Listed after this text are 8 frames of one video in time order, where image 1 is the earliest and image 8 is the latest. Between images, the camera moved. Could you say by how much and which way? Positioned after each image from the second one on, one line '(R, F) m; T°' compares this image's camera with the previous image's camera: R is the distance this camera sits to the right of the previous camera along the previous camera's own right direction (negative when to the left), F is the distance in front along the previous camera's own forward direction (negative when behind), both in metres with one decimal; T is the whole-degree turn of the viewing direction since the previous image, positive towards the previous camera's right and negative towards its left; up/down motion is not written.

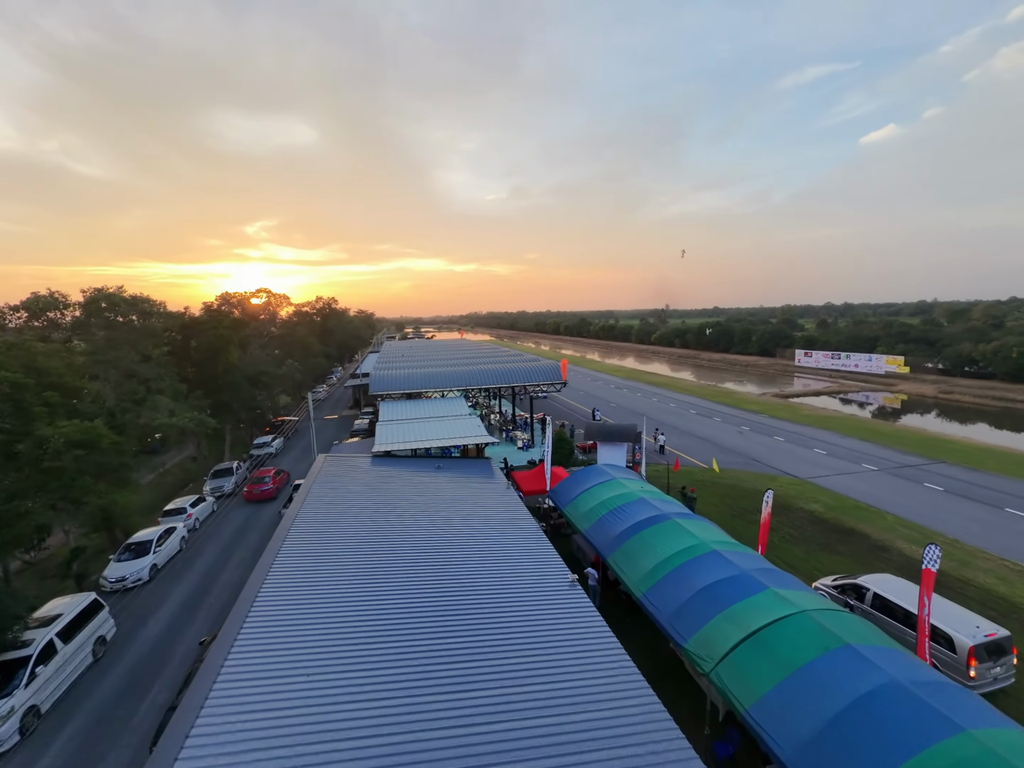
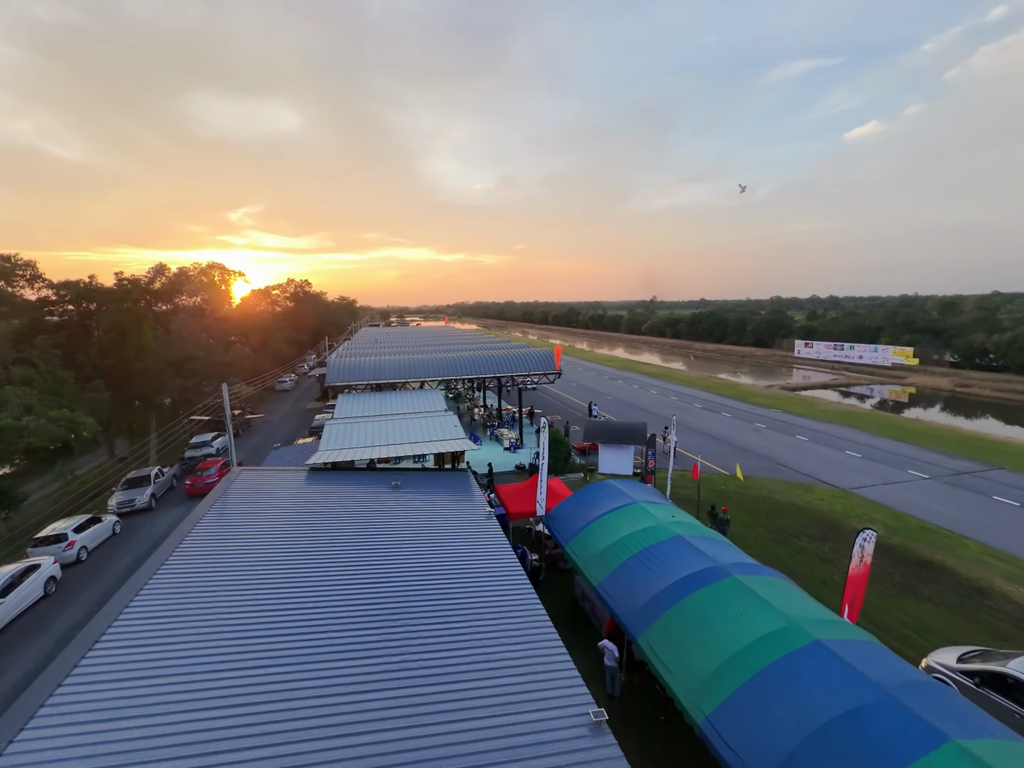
(+0.1, +4.8) m; +2°
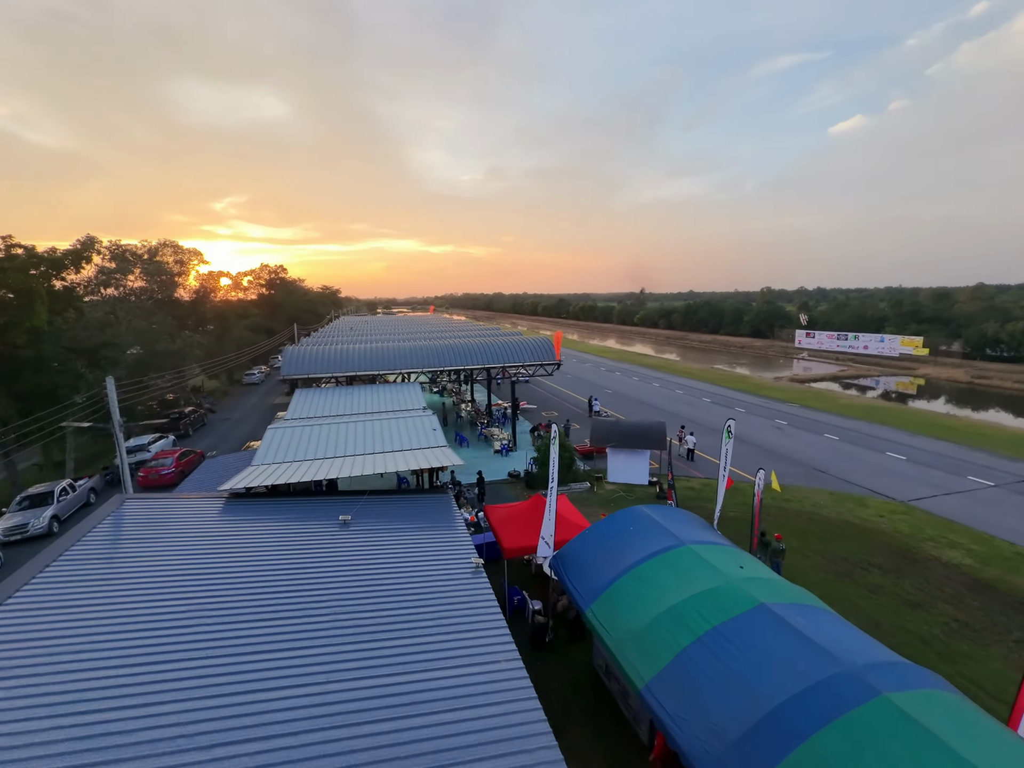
(-0.1, +4.0) m; +1°
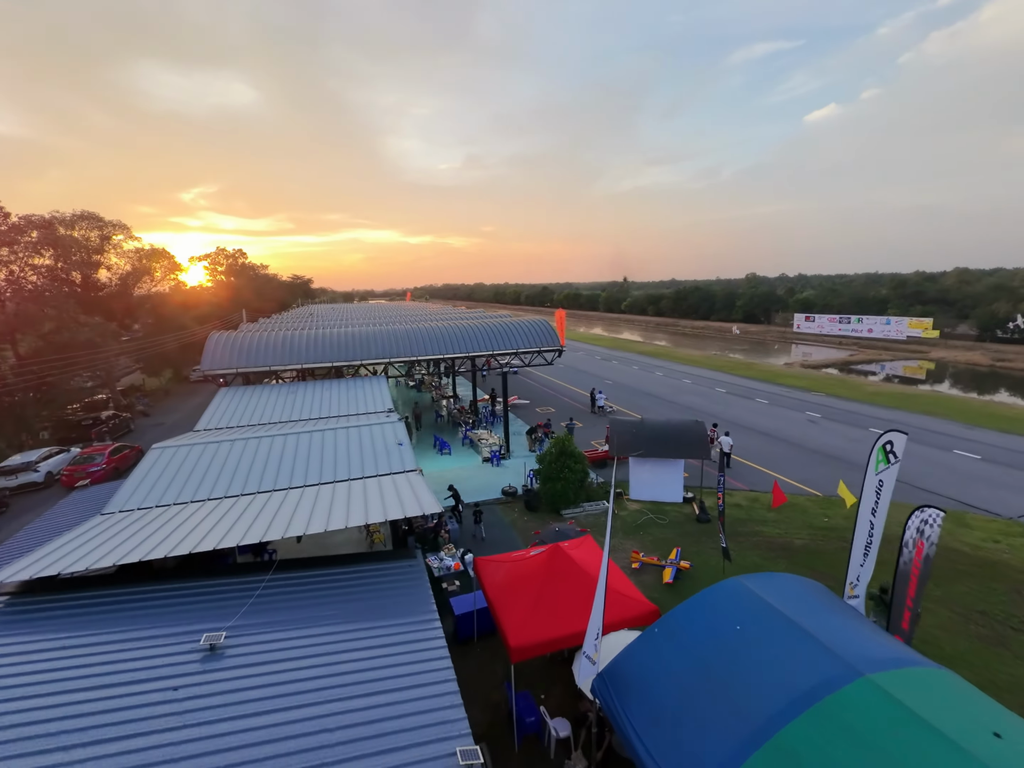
(-0.4, +4.7) m; +2°
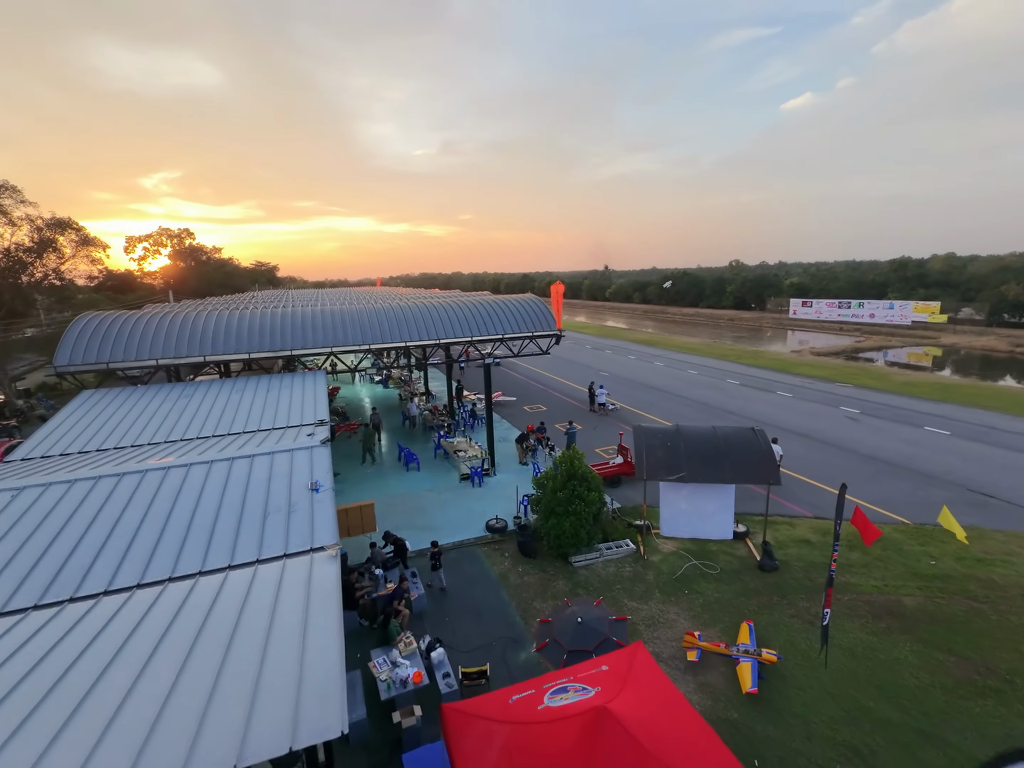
(-0.2, +4.5) m; +2°
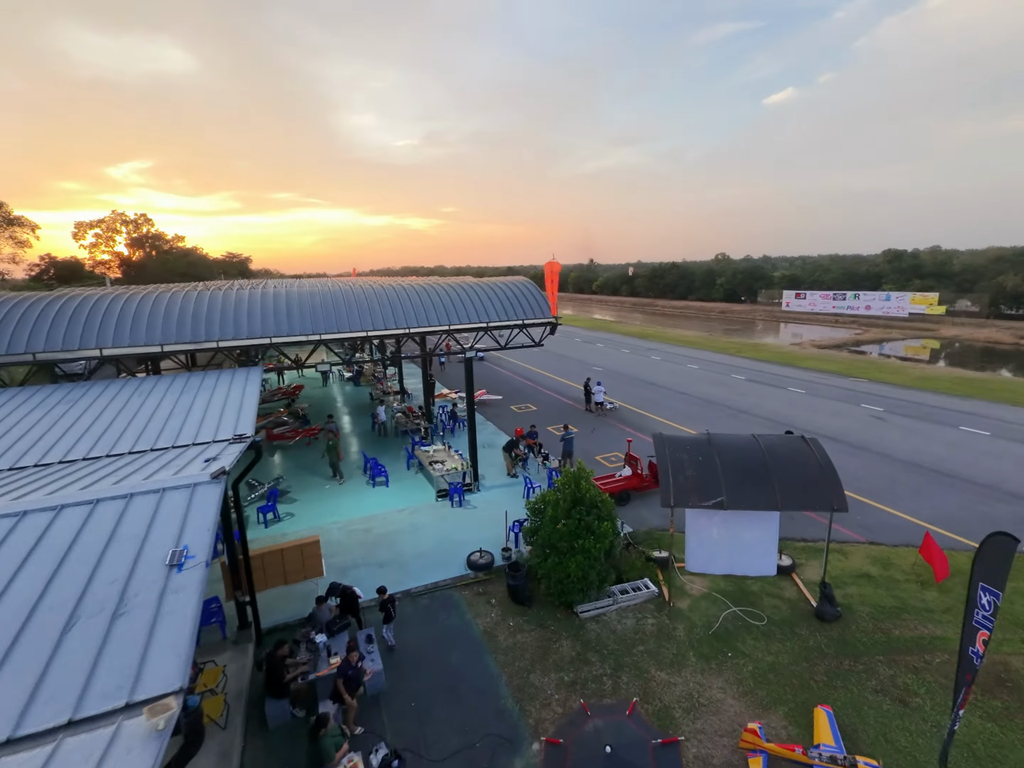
(0.0, +2.6) m; +2°
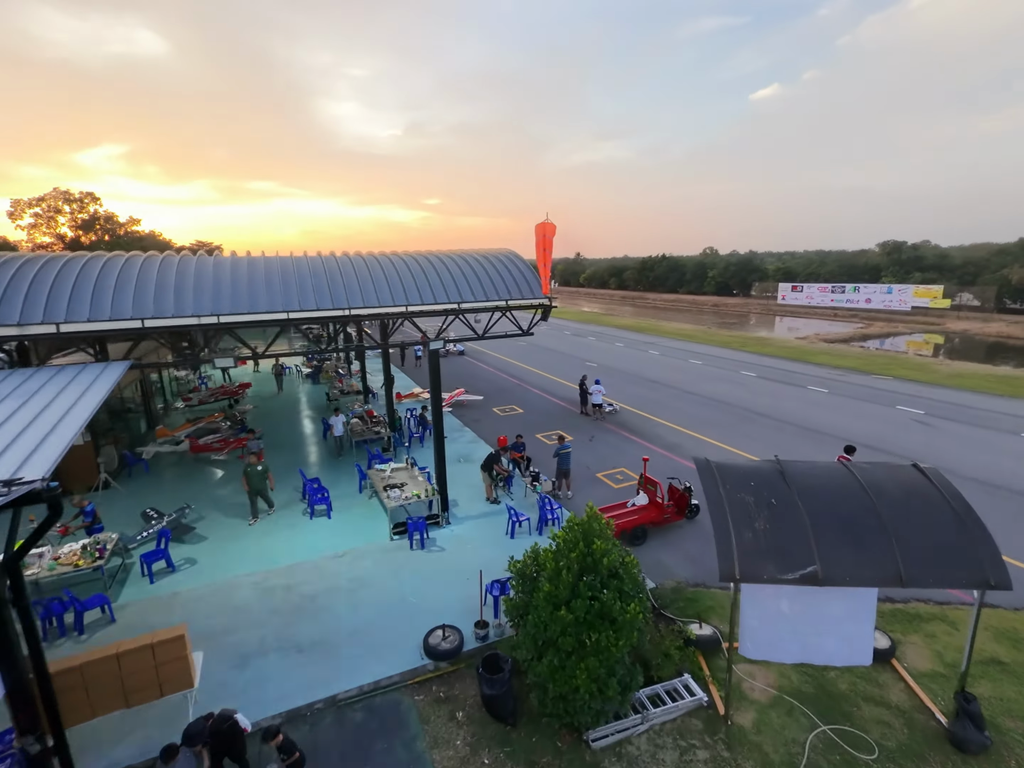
(+0.1, +3.1) m; +2°
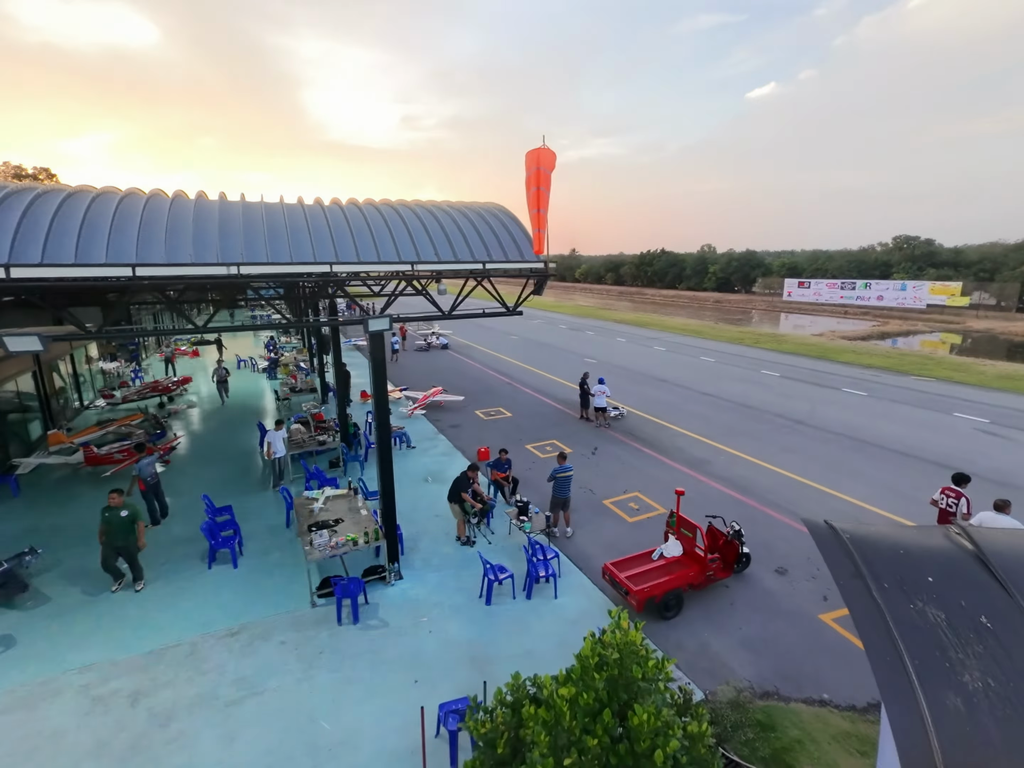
(+0.2, +3.0) m; +1°
